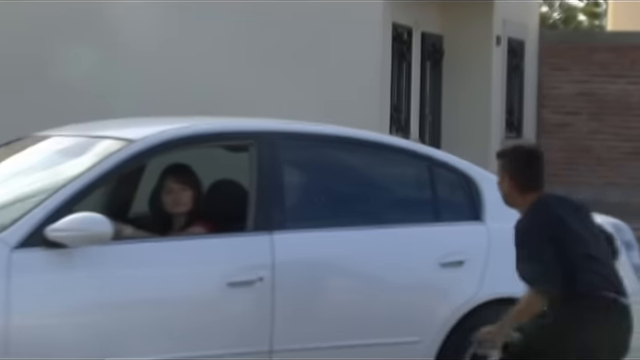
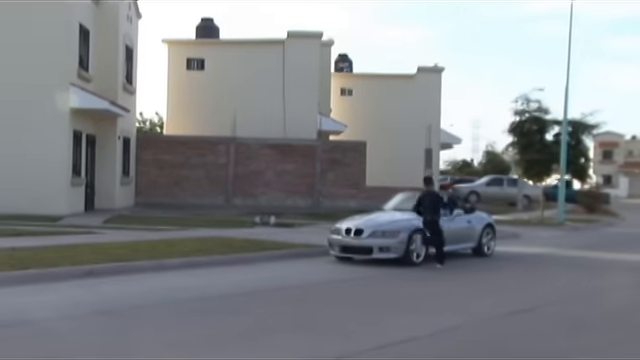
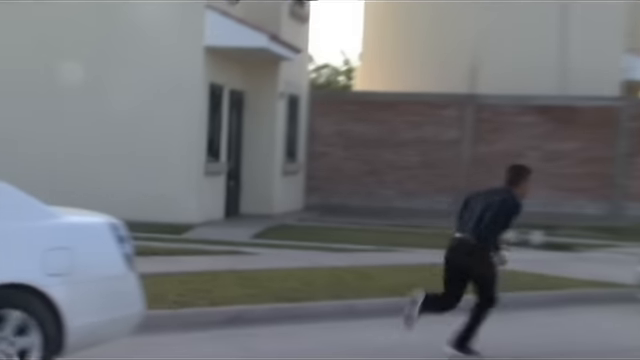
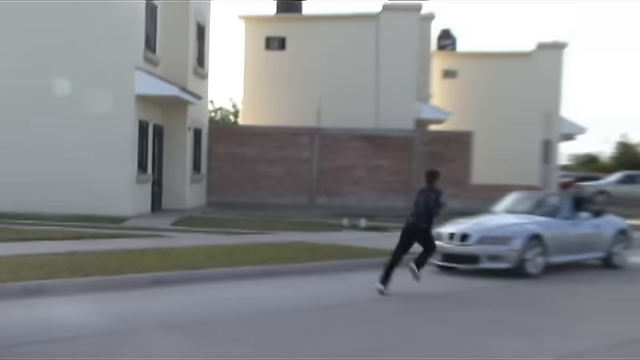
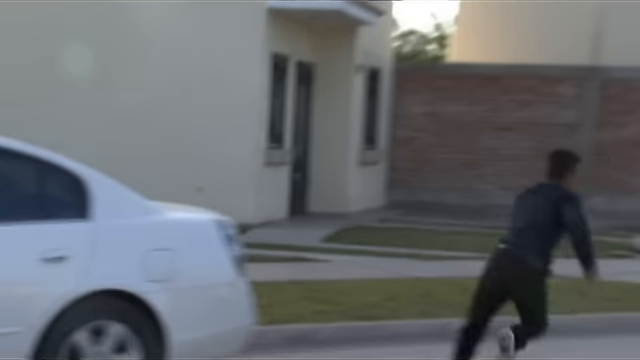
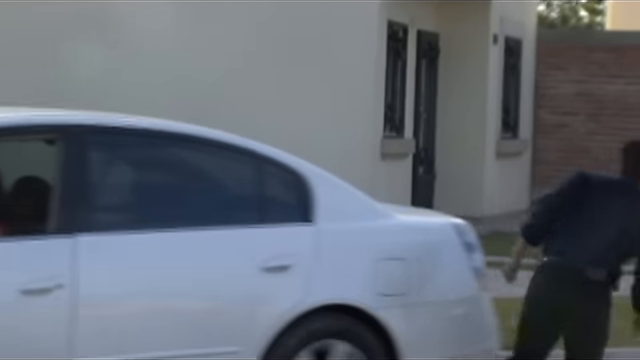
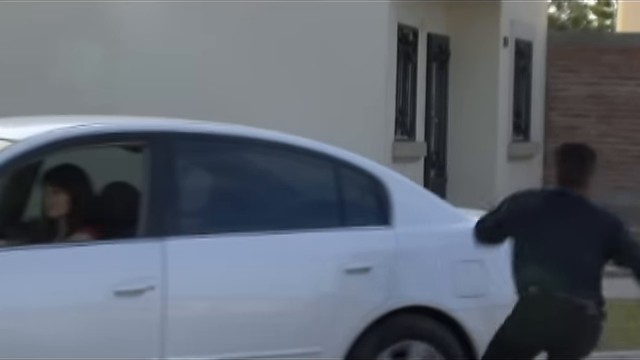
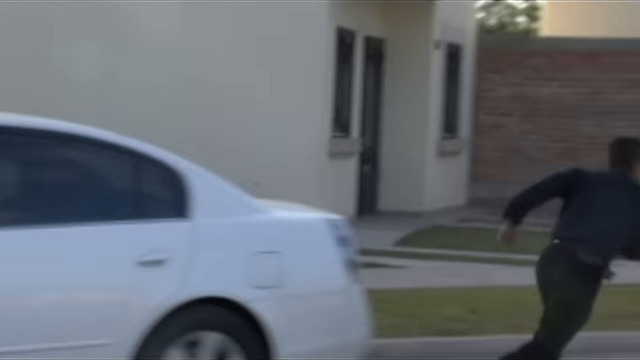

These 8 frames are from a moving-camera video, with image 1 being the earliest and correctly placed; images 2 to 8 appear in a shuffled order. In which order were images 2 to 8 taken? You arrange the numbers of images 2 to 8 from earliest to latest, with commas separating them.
7, 6, 8, 5, 3, 4, 2
